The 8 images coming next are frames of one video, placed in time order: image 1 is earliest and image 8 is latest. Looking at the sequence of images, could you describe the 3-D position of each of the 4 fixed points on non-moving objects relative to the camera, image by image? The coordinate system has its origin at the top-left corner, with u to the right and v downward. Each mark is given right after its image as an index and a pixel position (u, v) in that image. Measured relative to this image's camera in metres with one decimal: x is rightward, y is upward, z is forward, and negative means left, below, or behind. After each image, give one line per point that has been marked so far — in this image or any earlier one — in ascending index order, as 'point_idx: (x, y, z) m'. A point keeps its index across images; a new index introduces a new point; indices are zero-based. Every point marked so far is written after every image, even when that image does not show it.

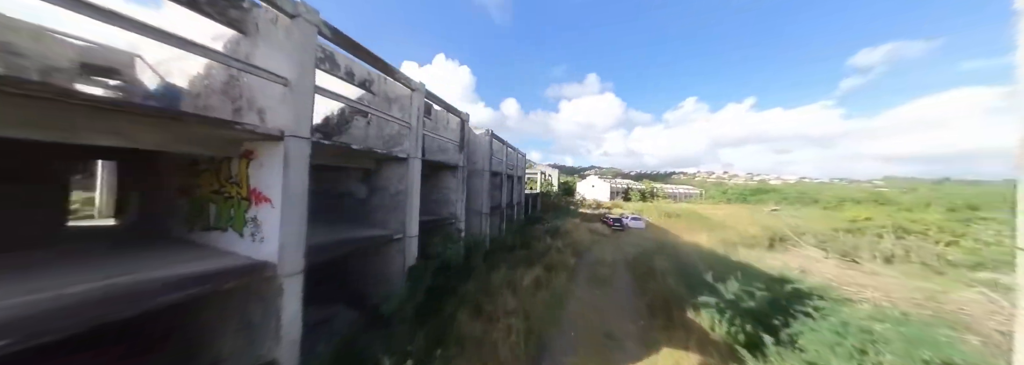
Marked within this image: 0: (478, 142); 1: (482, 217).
0: (-1.8, +2.1, +10.9) m
1: (-1.4, -2.0, +10.7) m
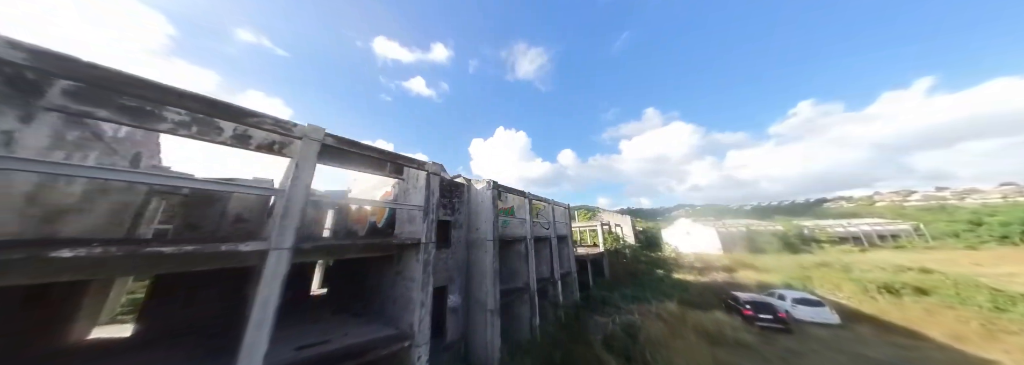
0: (-1.3, -0.7, +7.9) m
1: (-0.7, -4.6, +6.6) m
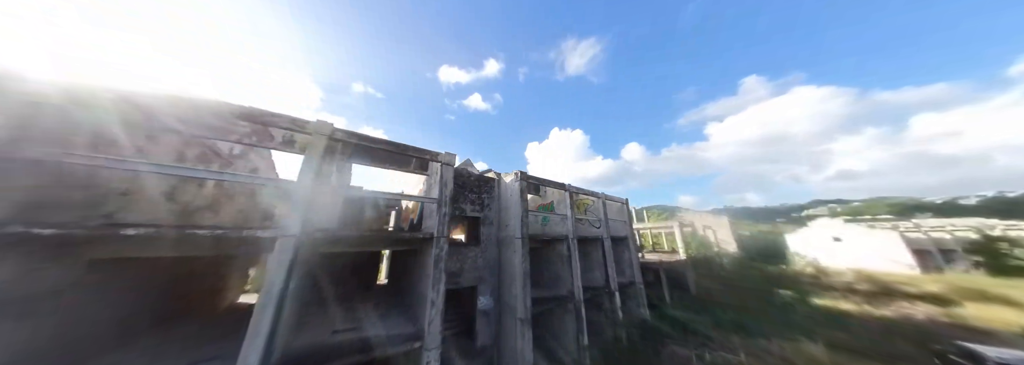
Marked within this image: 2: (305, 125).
0: (-0.1, -0.4, +7.2) m
1: (+0.3, -4.2, +5.6) m
2: (-4.1, +1.1, +3.9) m
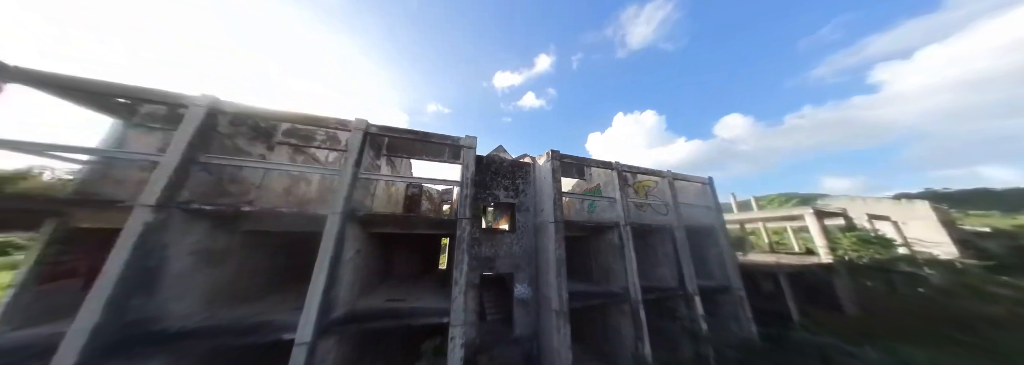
0: (+1.0, +0.2, +6.7) m
1: (+1.1, -3.6, +5.0) m
2: (-3.9, +1.4, +4.7) m
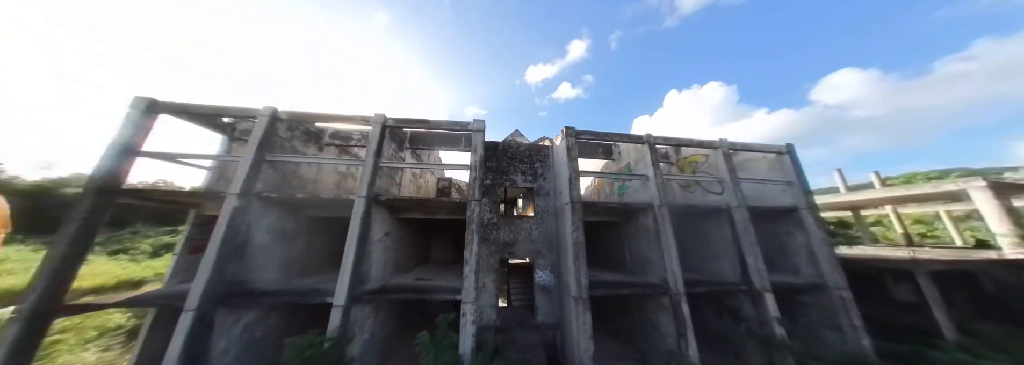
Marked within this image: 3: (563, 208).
0: (+1.4, +0.8, +6.3) m
1: (+1.5, -3.0, +4.6) m
2: (-3.8, +1.7, +5.2) m
3: (+1.5, -0.7, +5.8) m
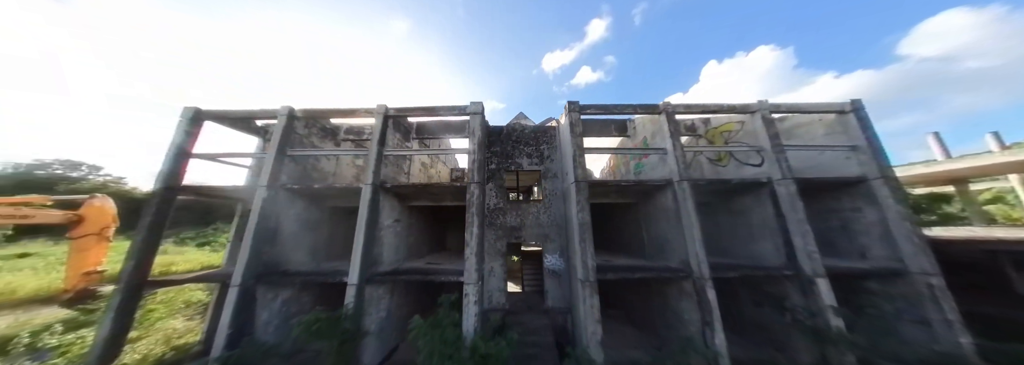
0: (+1.5, +1.3, +5.9) m
1: (+1.6, -2.5, +4.4) m
2: (-3.8, +2.0, +5.4) m
3: (+1.6, -0.2, +5.5) m
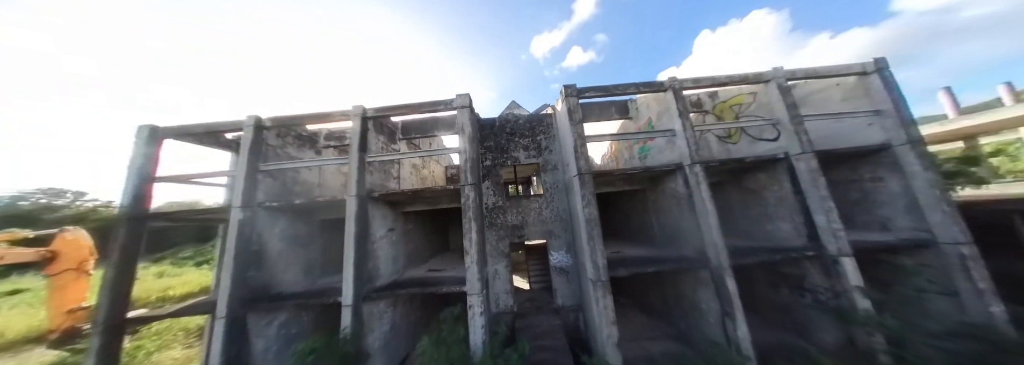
0: (+1.3, +1.5, +5.4) m
1: (+1.7, -2.4, +4.1) m
2: (-4.0, +1.7, +4.9) m
3: (+1.5, 0.0, +5.1) m
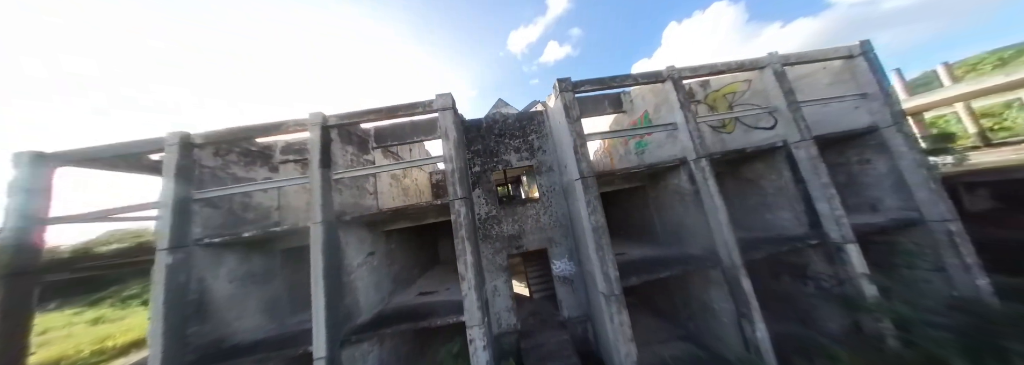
0: (+1.1, +1.4, +4.9) m
1: (+1.8, -2.4, +3.7) m
2: (-4.2, +1.2, +4.0) m
3: (+1.4, -0.1, +4.7) m
